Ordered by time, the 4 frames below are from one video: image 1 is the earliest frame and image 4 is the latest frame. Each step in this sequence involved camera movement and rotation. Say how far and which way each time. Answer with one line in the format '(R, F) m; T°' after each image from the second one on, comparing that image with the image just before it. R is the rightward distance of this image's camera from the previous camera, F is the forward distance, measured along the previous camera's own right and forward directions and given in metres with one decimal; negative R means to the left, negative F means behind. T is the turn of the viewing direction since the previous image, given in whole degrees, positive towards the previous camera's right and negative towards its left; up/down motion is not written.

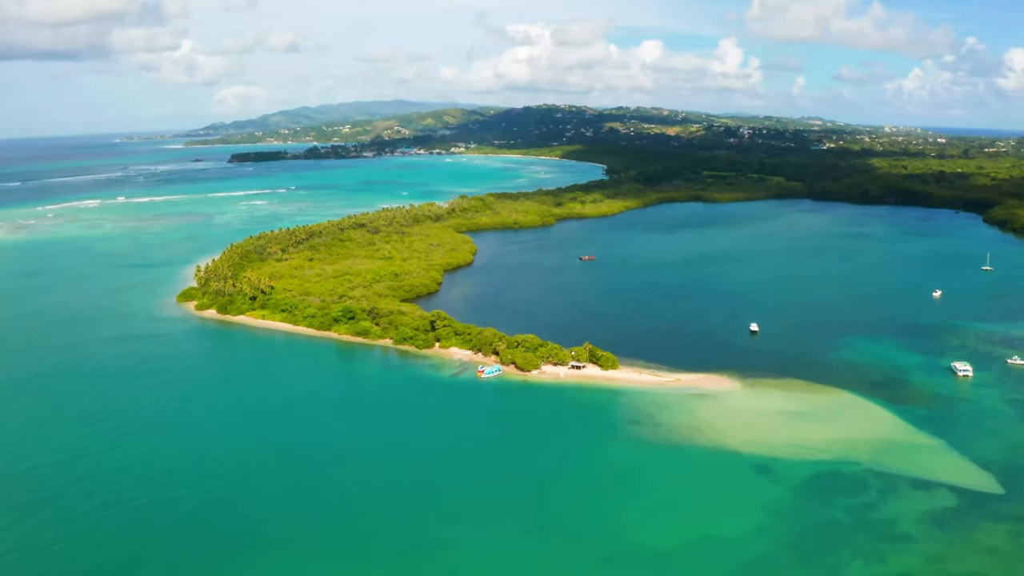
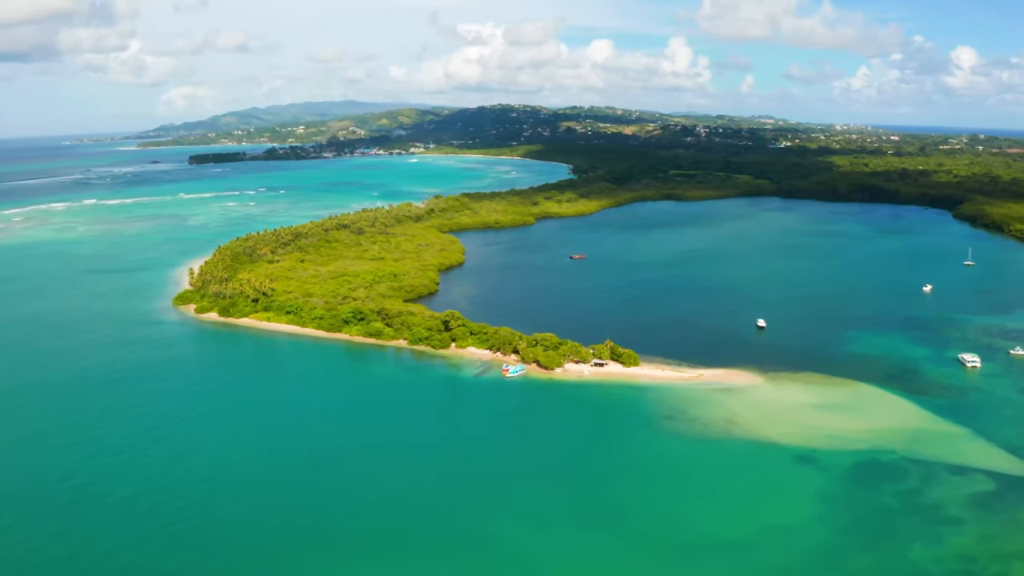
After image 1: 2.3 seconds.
(-2.3, -0.3) m; +2°
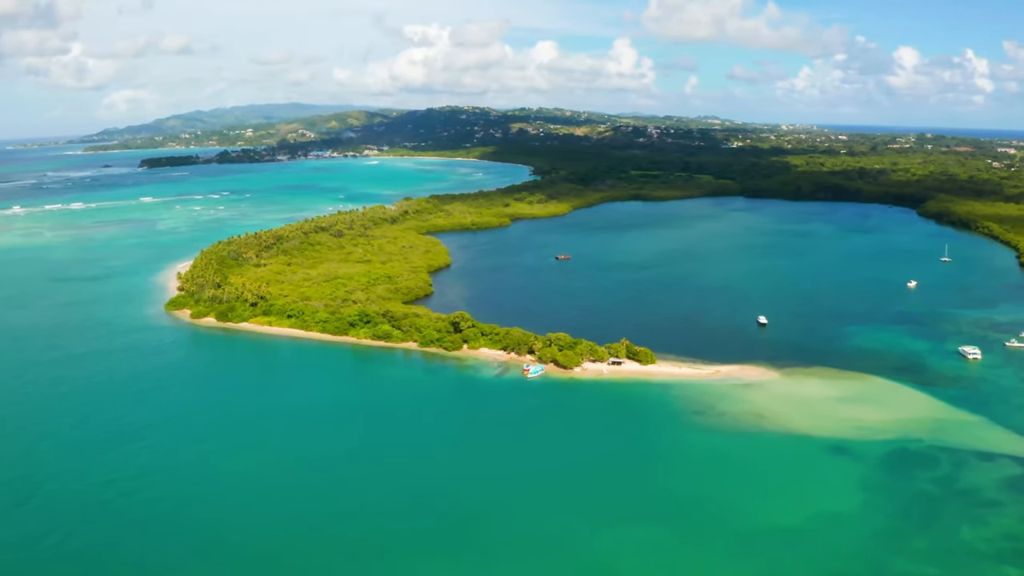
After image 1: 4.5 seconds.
(-2.3, -0.3) m; +2°
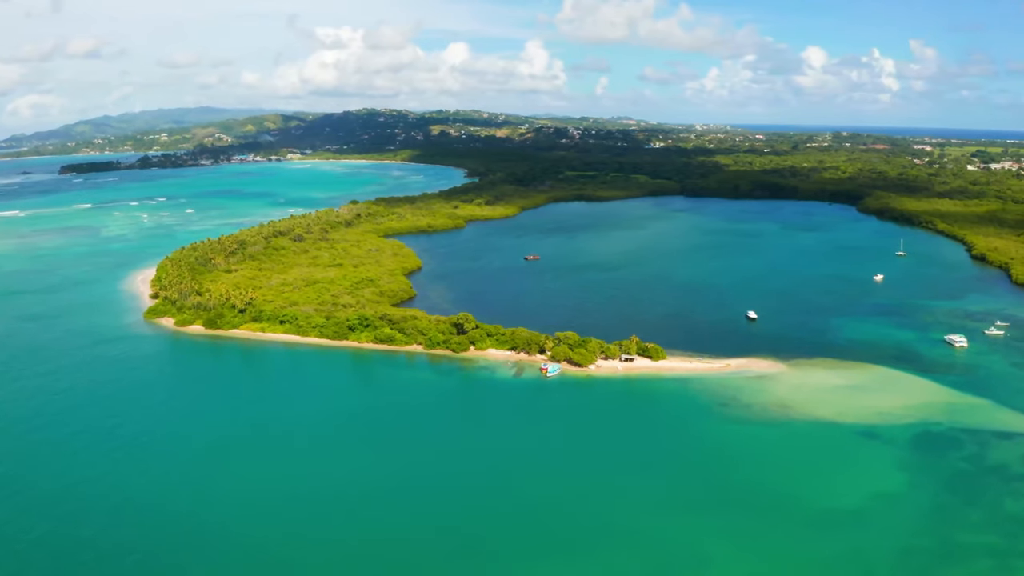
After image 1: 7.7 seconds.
(-3.1, -0.3) m; +4°
